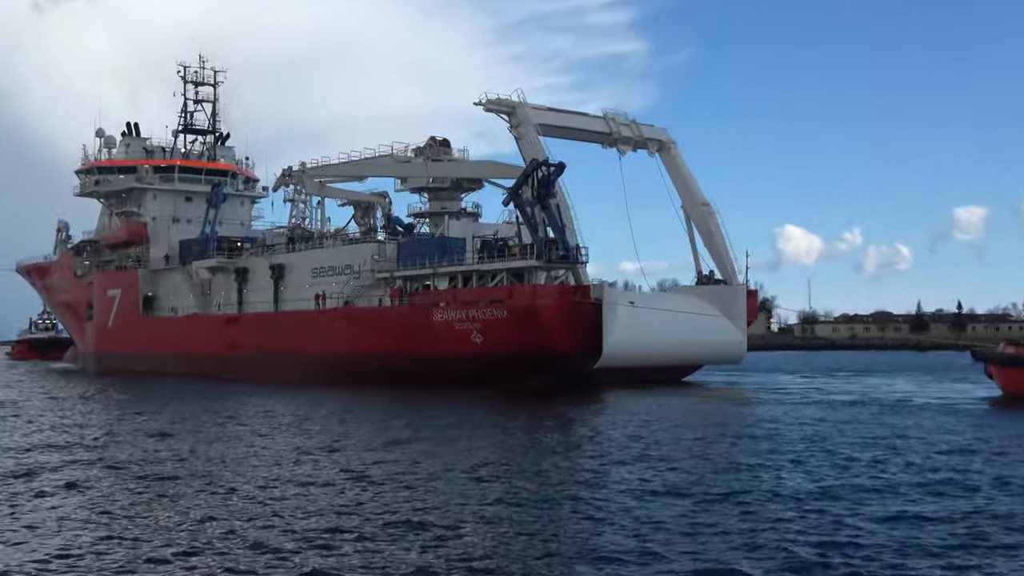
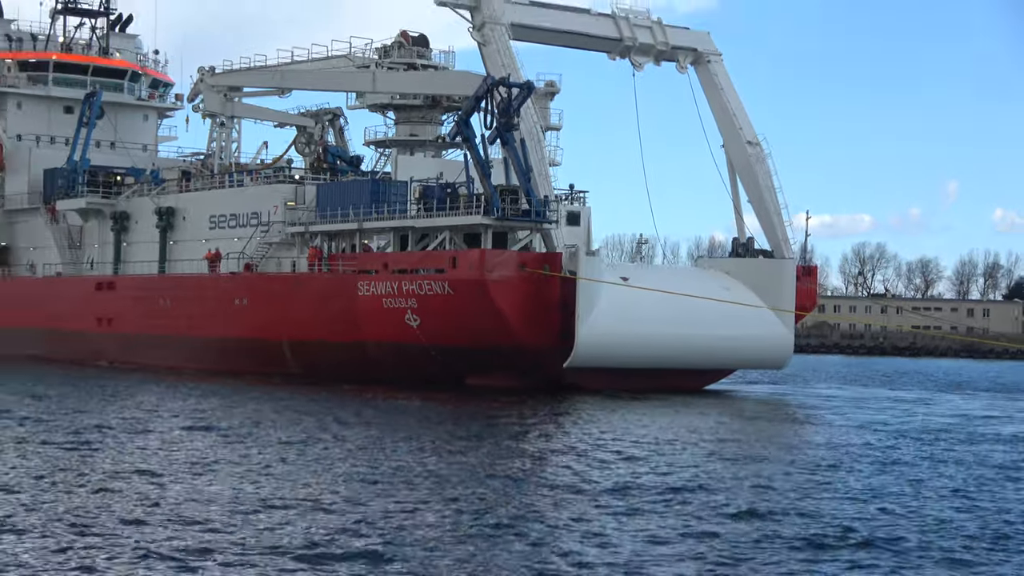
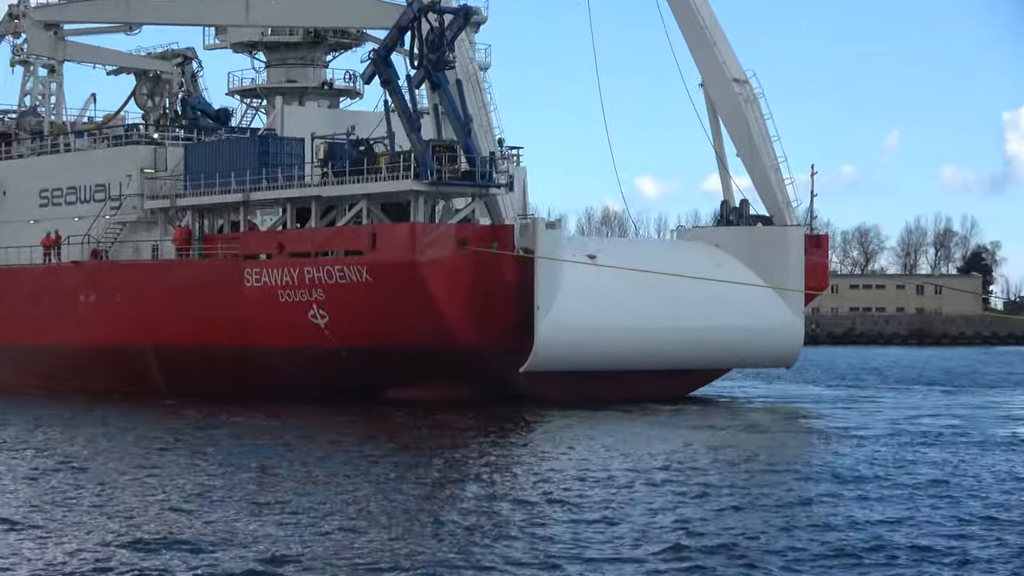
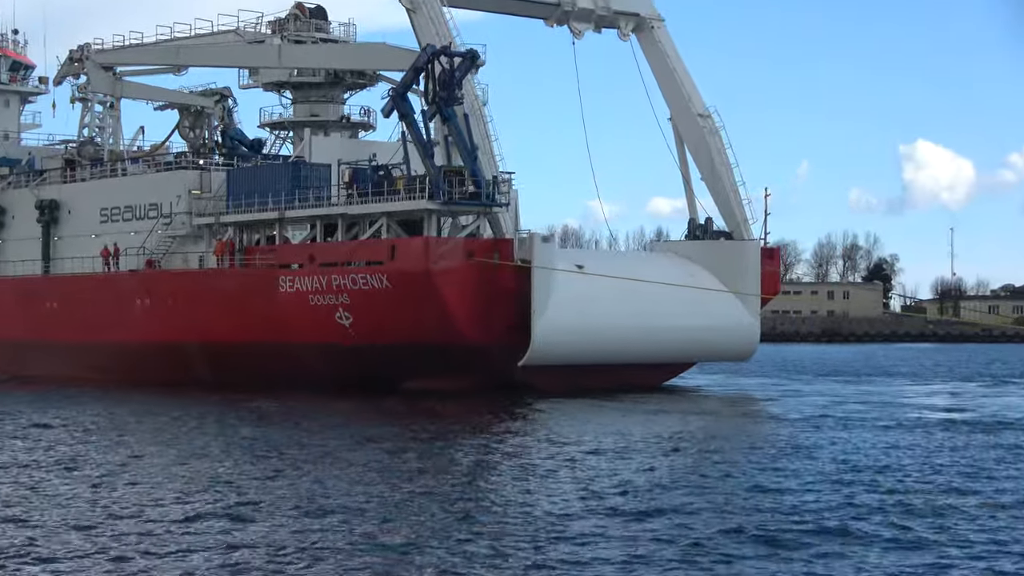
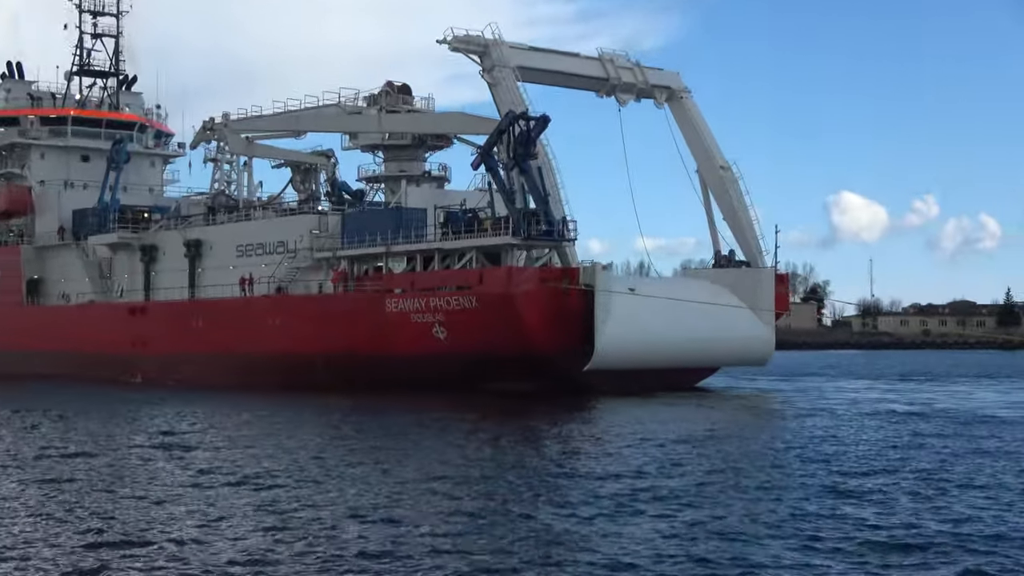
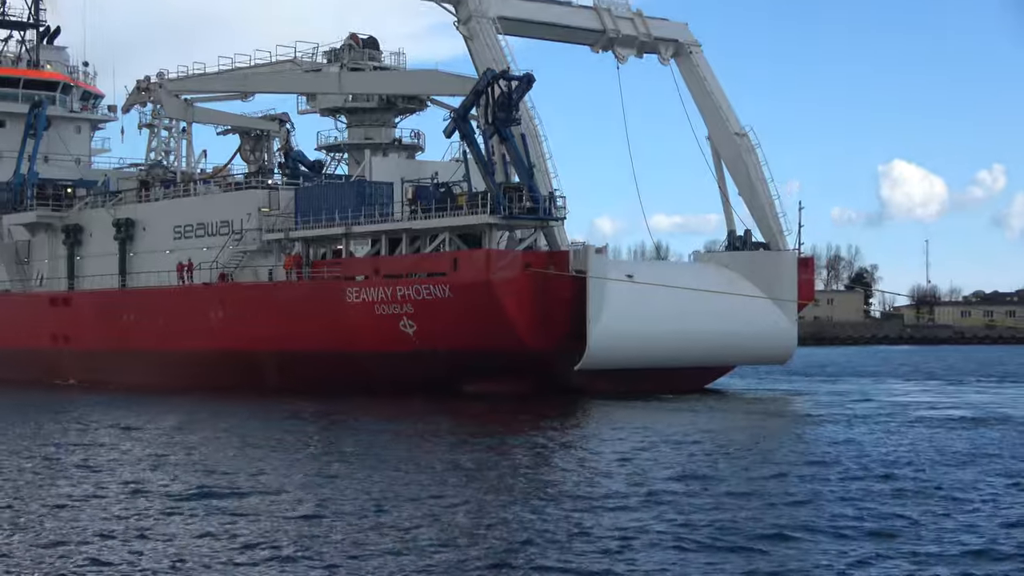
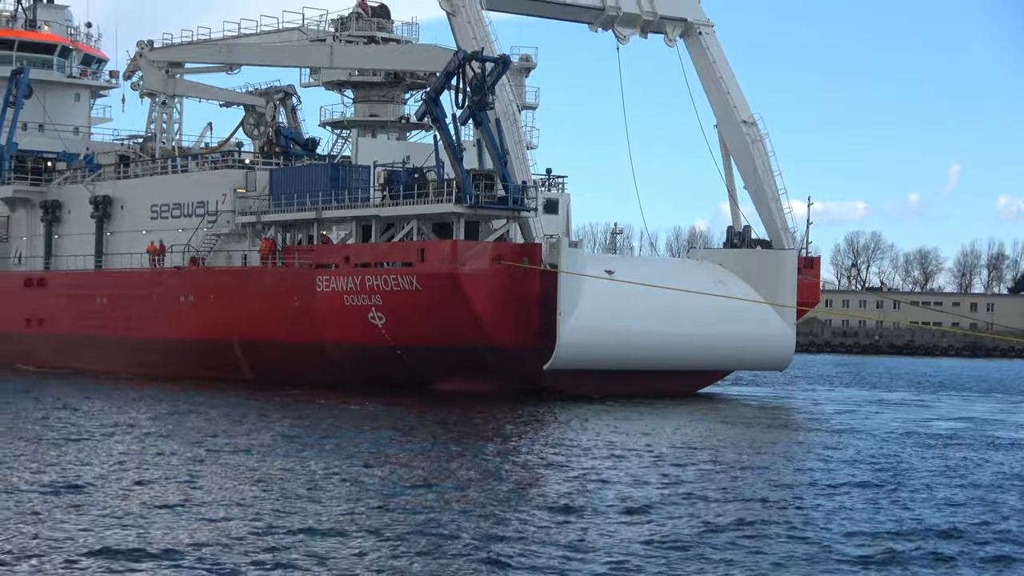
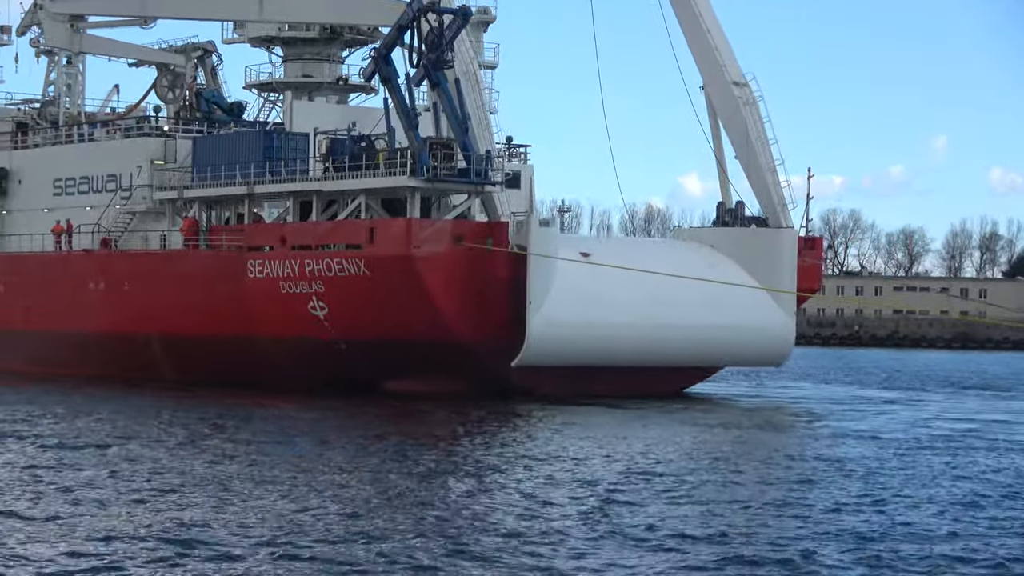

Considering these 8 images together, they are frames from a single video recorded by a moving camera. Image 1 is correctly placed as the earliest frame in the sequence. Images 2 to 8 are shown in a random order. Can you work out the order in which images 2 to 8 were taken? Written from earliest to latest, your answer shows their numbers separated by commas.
5, 6, 4, 3, 8, 7, 2
